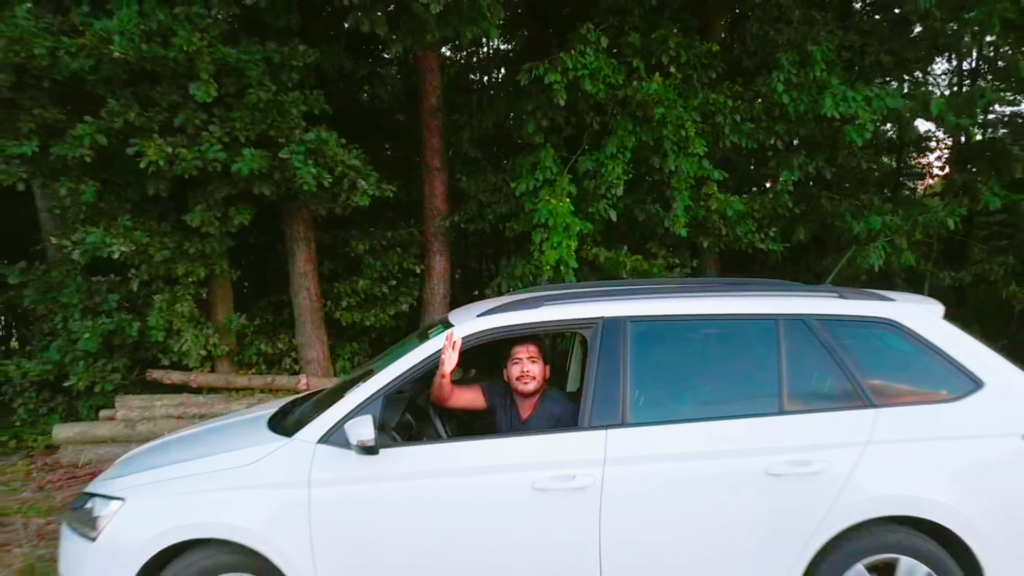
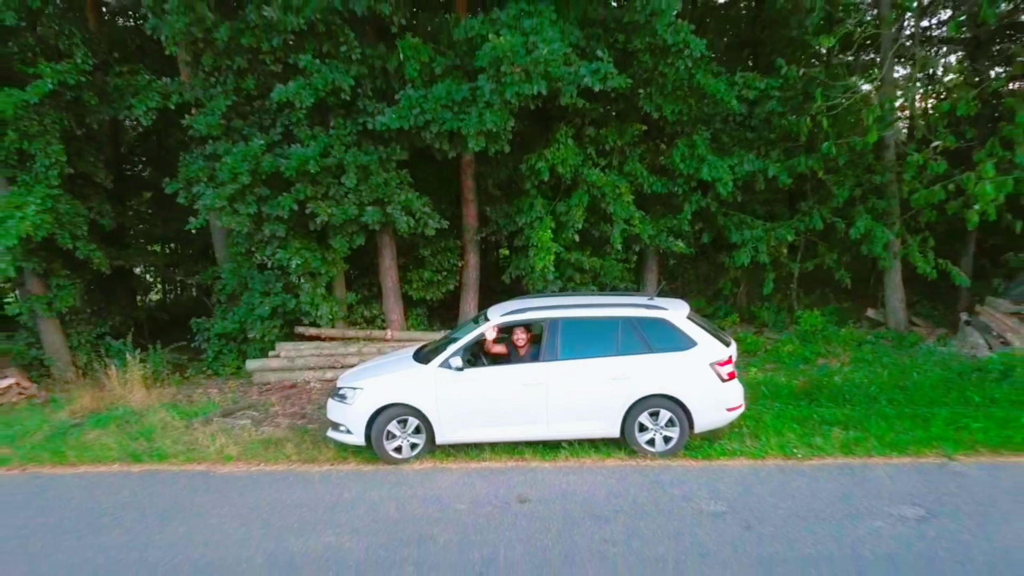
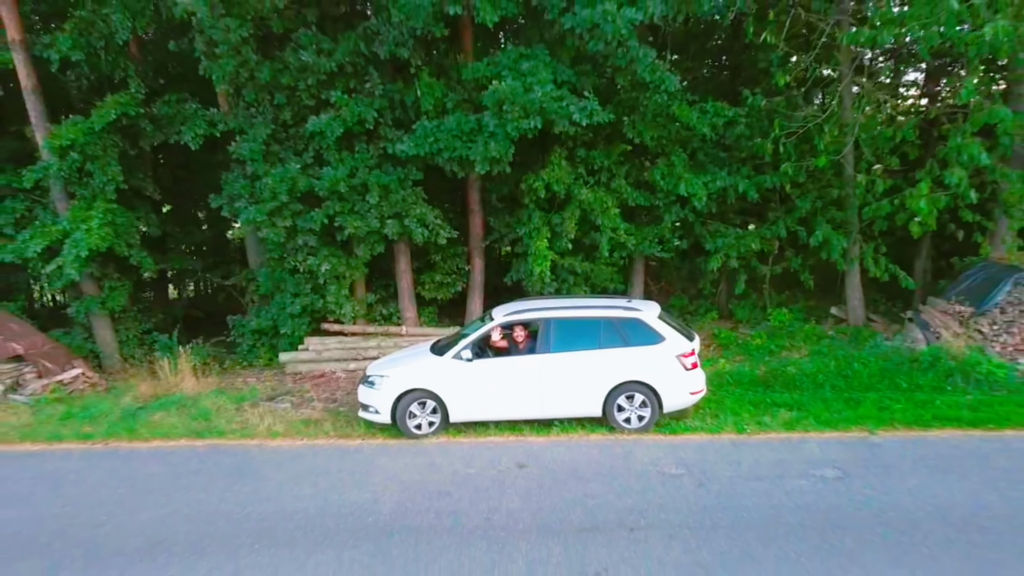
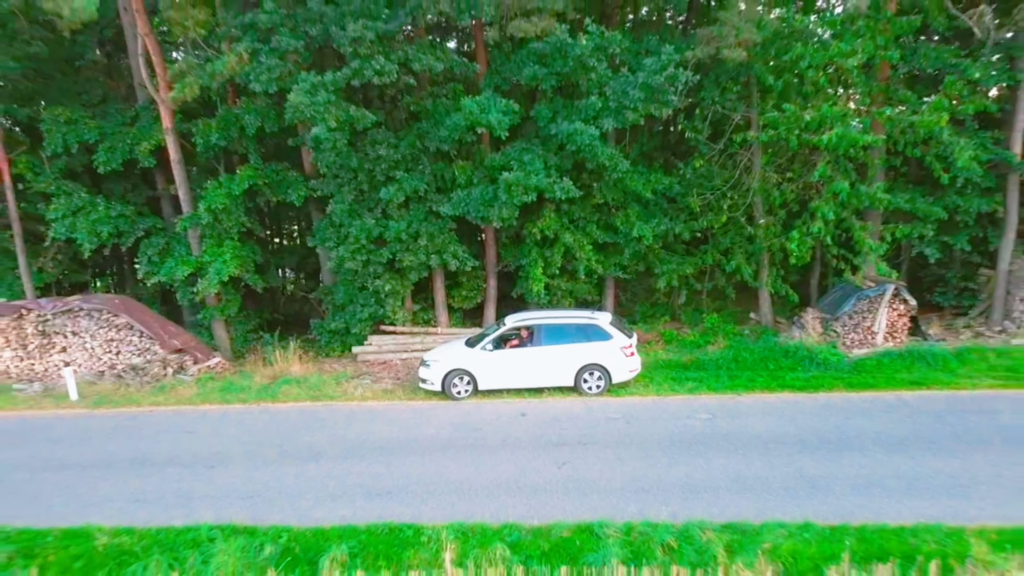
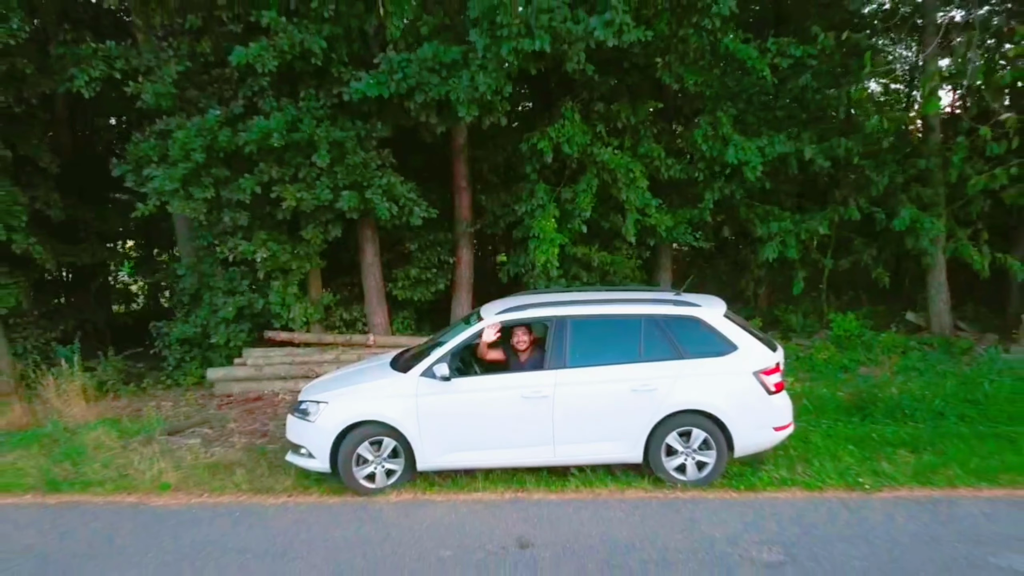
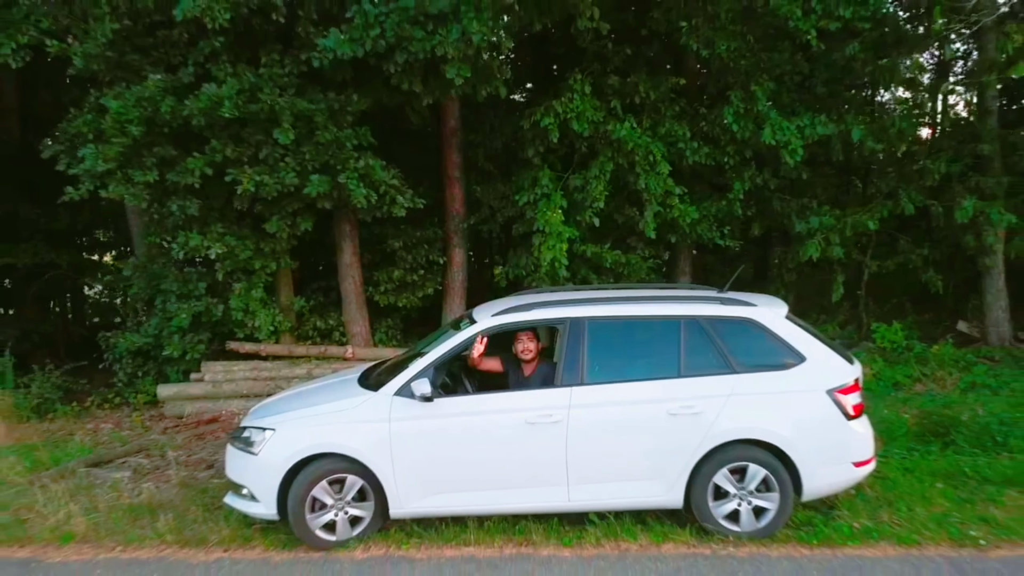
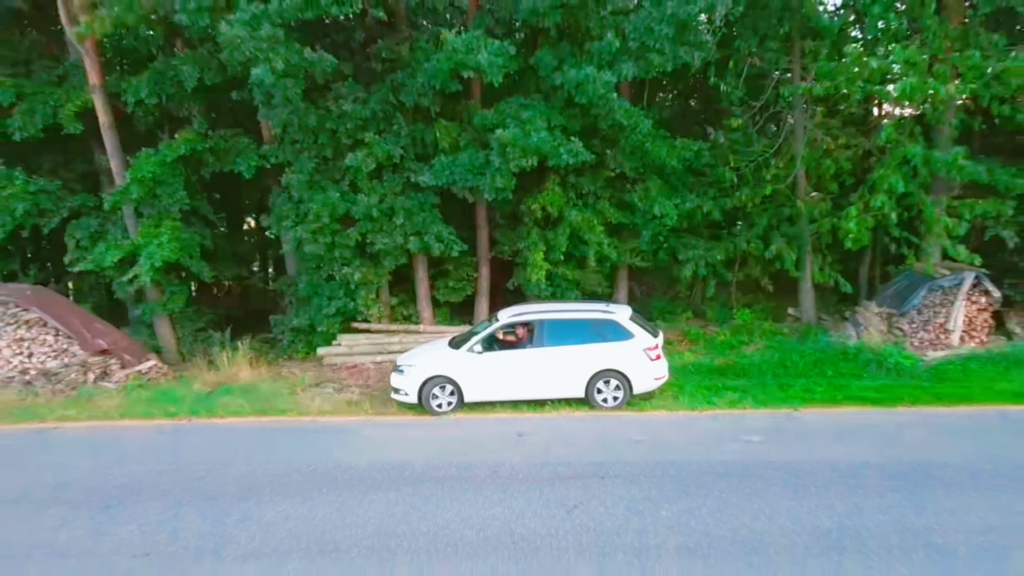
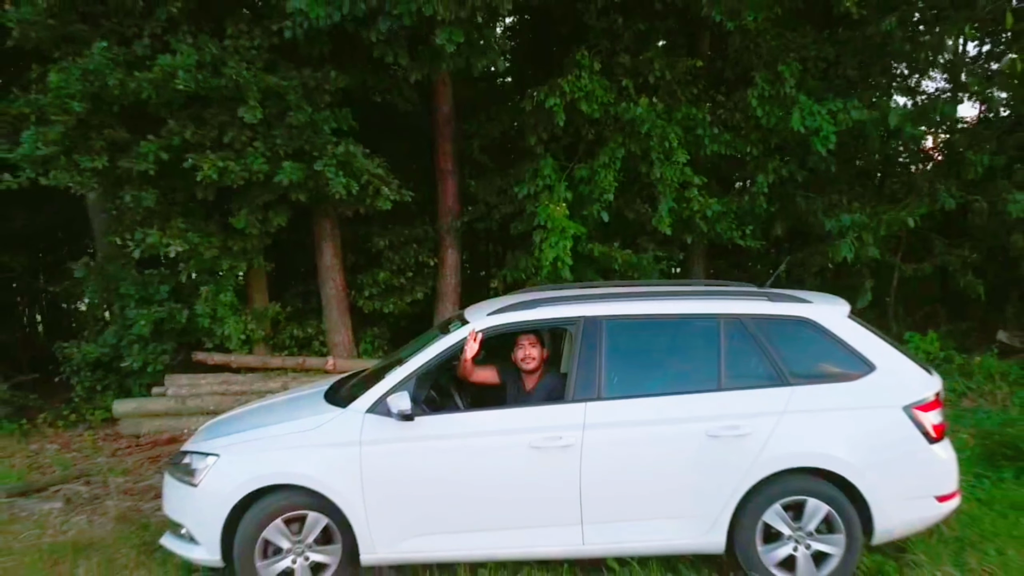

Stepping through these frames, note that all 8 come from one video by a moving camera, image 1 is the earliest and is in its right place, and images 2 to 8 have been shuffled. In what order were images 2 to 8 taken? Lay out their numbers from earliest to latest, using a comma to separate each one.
8, 6, 5, 2, 3, 7, 4
